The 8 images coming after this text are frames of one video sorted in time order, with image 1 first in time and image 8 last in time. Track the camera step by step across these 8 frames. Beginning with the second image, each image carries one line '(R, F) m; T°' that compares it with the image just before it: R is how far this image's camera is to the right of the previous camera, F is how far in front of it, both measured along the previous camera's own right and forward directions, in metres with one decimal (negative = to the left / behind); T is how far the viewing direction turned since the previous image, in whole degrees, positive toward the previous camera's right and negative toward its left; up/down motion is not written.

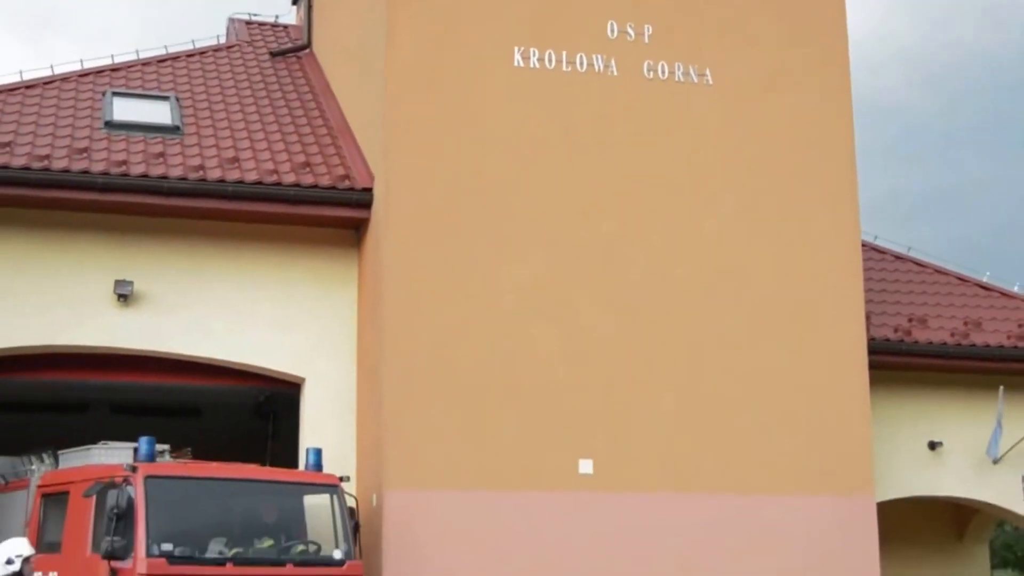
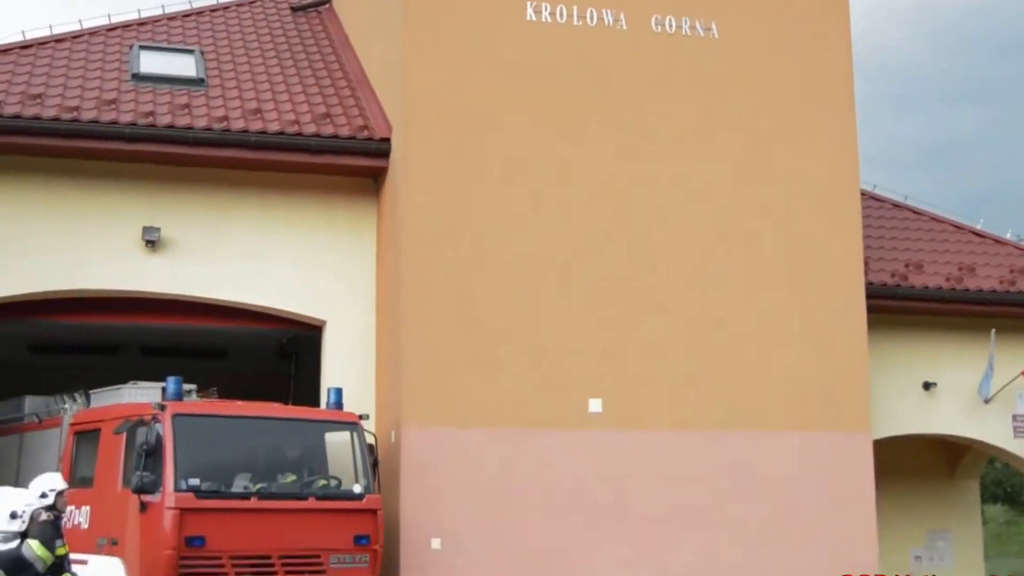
(0.0, -0.5) m; 0°
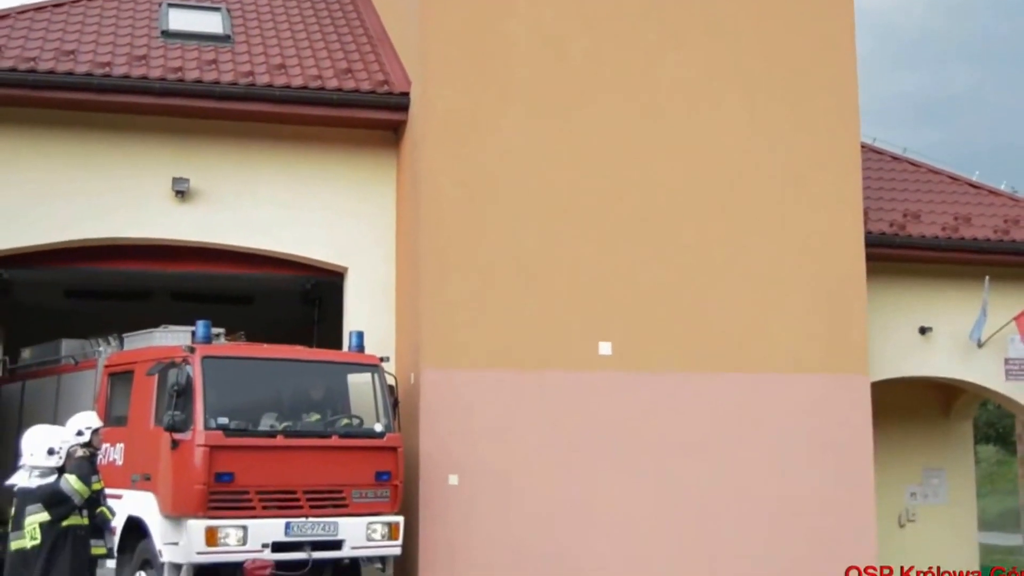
(0.0, -0.5) m; -1°
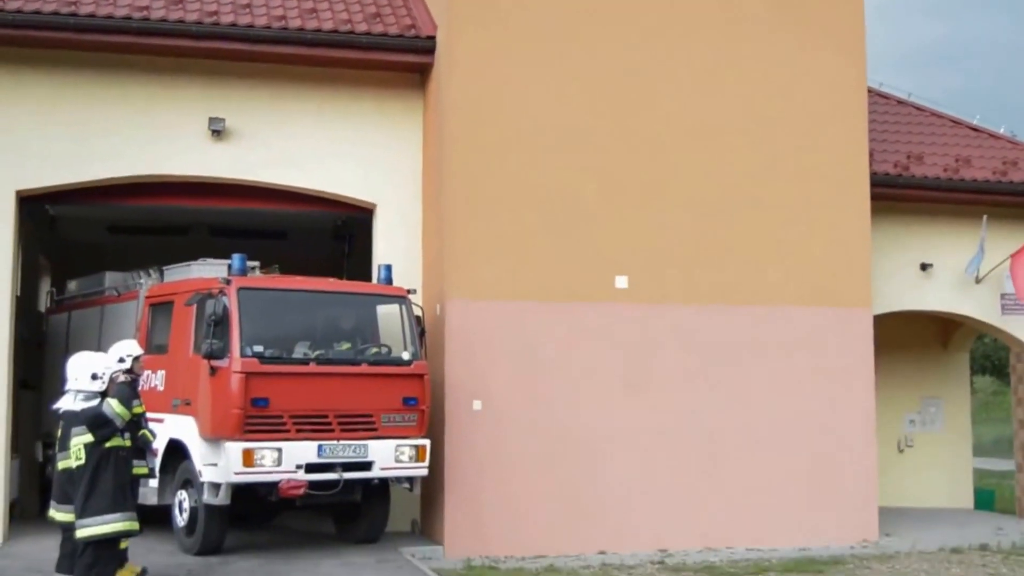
(-0.1, -0.6) m; 0°
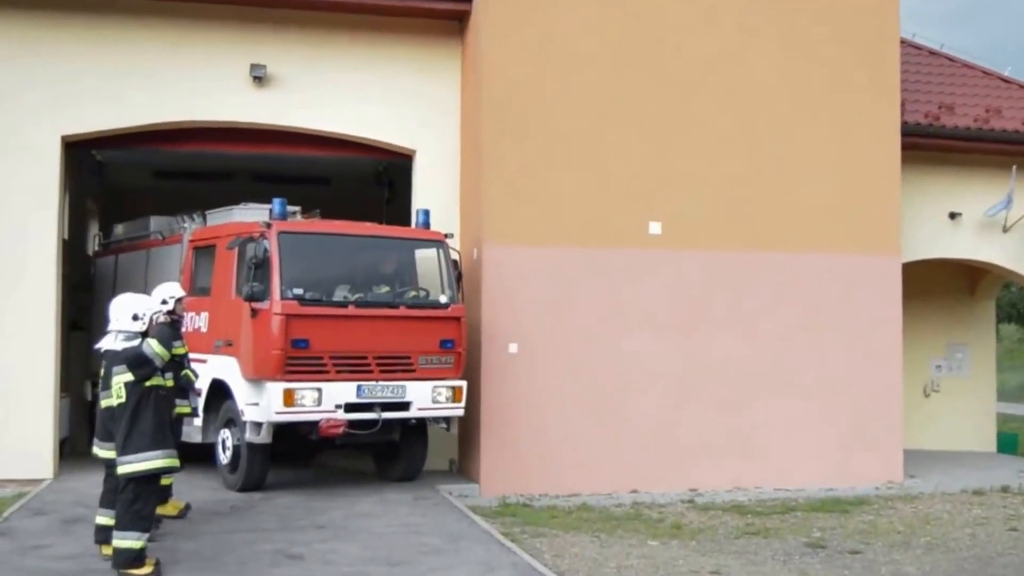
(0.0, -0.3) m; -1°
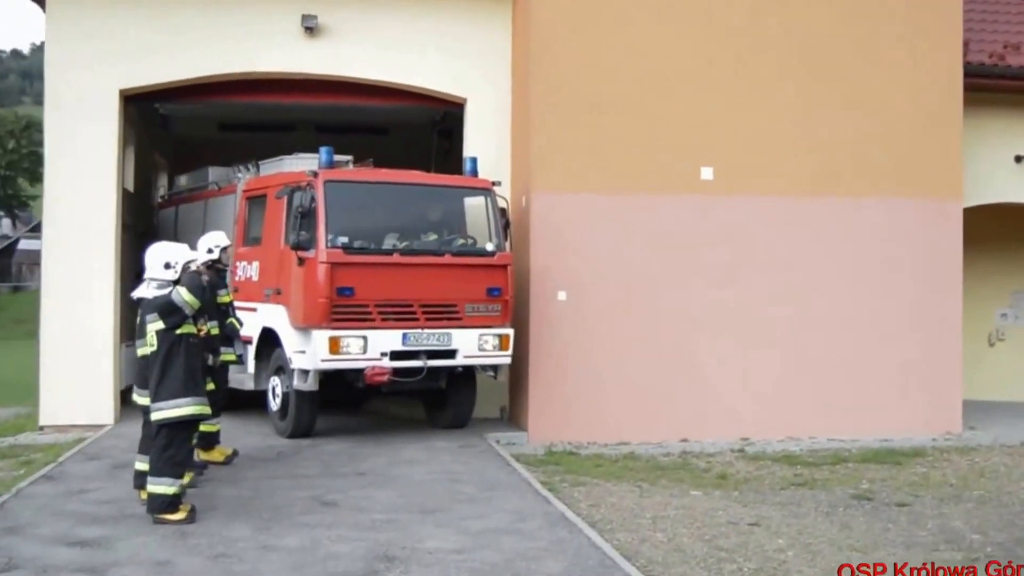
(+1.0, +0.1) m; -6°
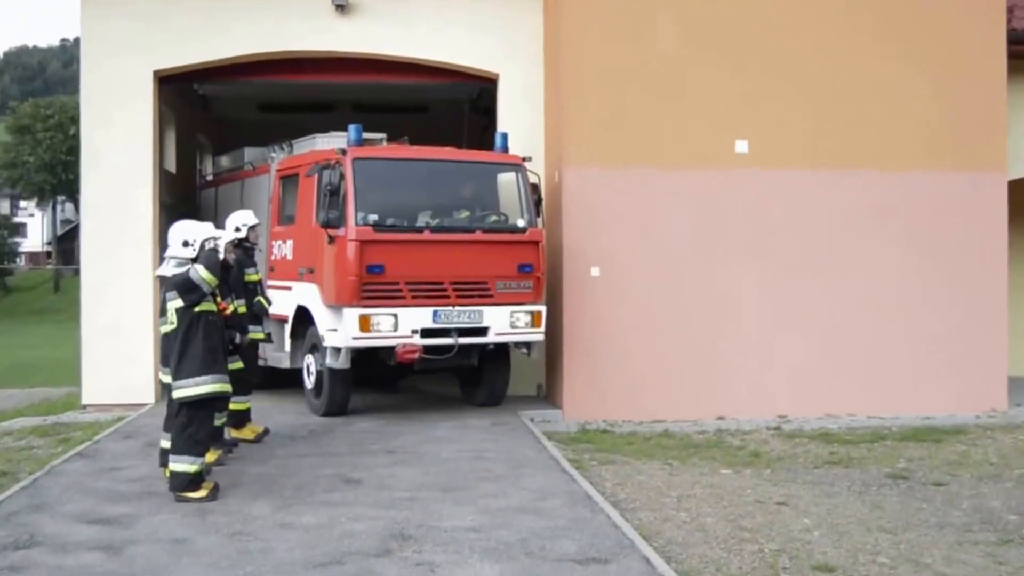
(+0.8, +0.1) m; -5°
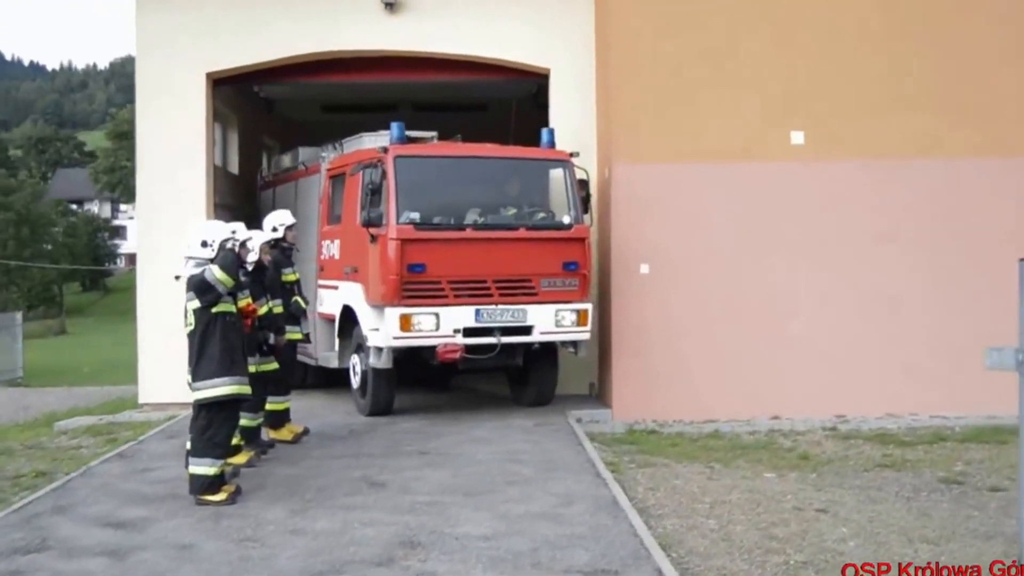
(+1.5, +0.5) m; -9°
